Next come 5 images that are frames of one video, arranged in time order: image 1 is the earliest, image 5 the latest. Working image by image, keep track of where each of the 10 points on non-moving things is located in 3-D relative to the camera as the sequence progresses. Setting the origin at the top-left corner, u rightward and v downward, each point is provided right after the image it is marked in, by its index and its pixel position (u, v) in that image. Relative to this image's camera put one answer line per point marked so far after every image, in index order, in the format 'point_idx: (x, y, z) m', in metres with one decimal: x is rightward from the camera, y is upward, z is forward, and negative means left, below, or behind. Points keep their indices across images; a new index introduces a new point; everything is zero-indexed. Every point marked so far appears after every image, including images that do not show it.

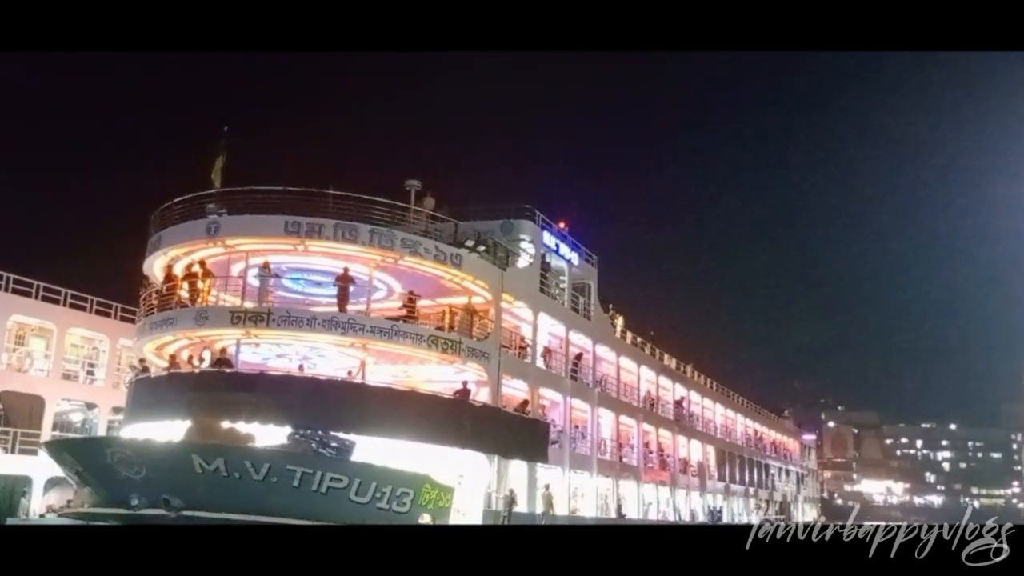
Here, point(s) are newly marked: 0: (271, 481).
0: (-2.2, -2.1, +9.8) m
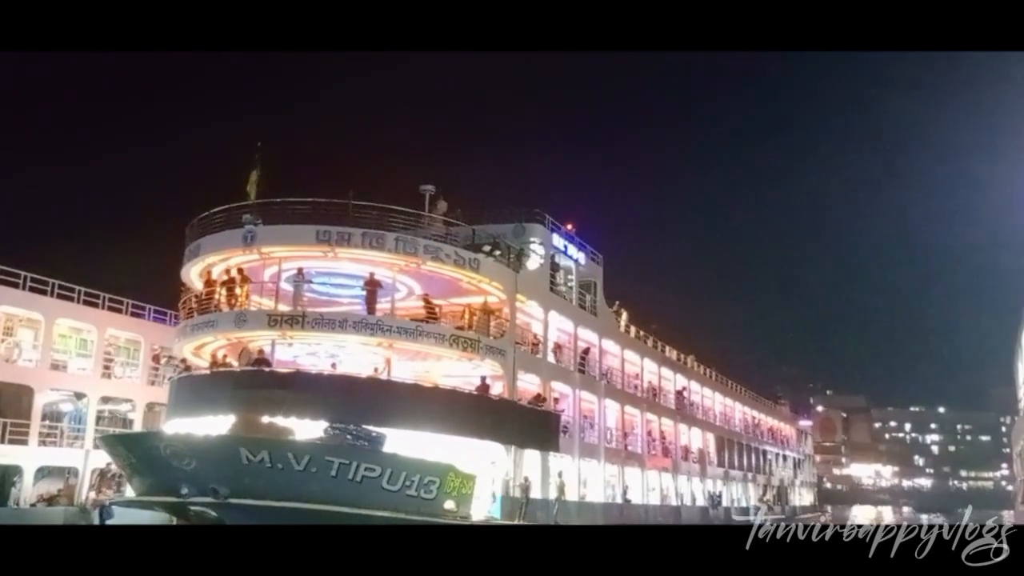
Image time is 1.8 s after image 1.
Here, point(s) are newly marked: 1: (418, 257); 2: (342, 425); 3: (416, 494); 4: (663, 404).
0: (-2.1, -2.1, +10.4) m
1: (-1.0, +0.3, +12.1) m
2: (-1.8, -1.7, +10.9) m
3: (-1.0, -2.5, +11.1) m
4: (+3.4, -2.6, +19.4) m
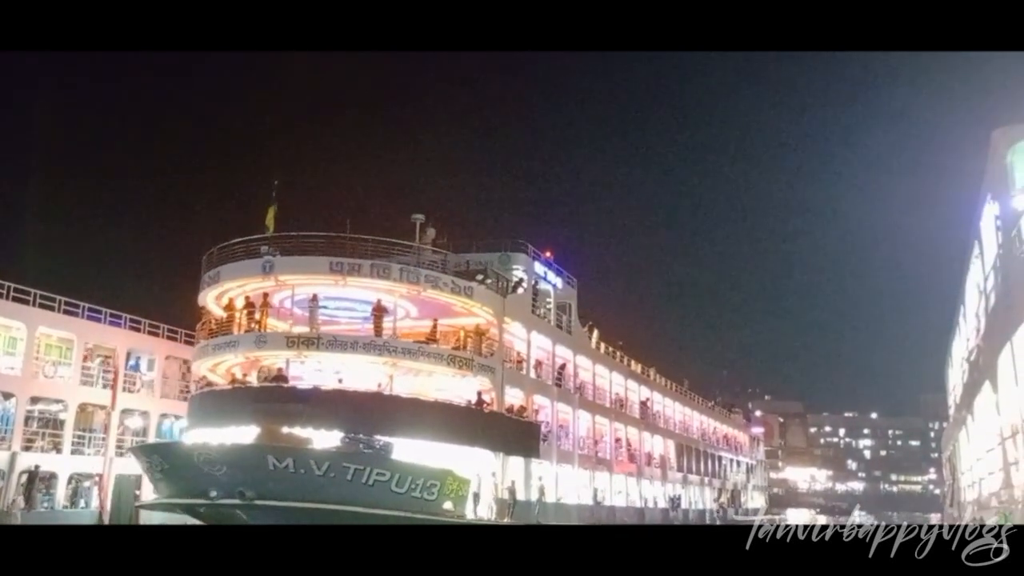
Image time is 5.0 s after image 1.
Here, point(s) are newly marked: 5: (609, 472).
0: (-2.3, -2.4, +11.4) m
1: (-1.3, 0.0, +13.0) m
2: (-2.1, -1.9, +11.9) m
3: (-1.2, -2.8, +12.0) m
4: (+2.7, -2.9, +20.6) m
5: (+2.1, -3.9, +19.1) m
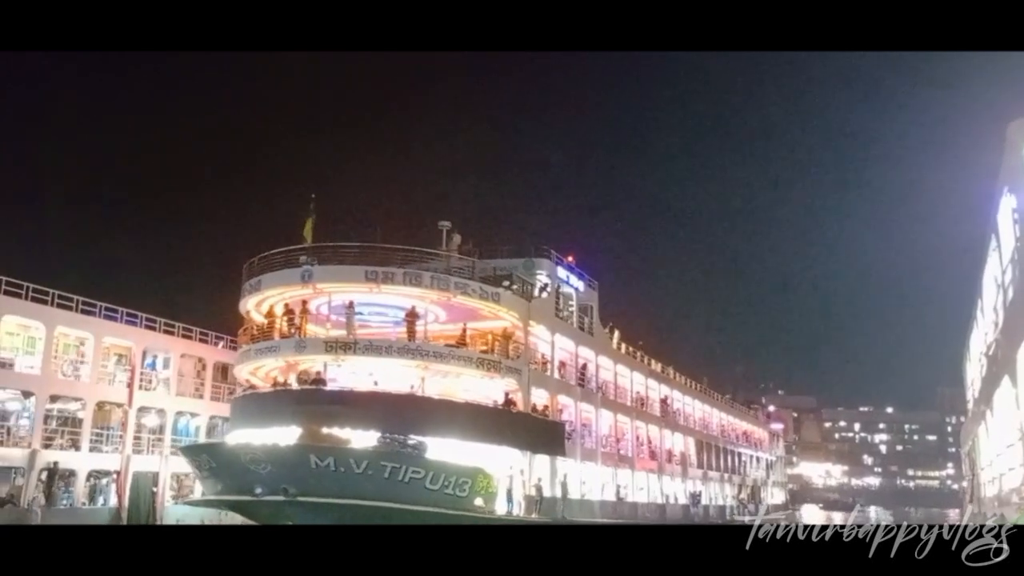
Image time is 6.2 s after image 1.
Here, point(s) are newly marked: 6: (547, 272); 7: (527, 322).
0: (-2.0, -2.5, +11.8) m
1: (-1.0, 0.0, +13.5) m
2: (-1.7, -2.0, +12.3) m
3: (-0.9, -2.9, +12.5) m
4: (+3.2, -2.9, +21.0) m
5: (+2.6, -3.9, +19.5) m
6: (+0.6, +0.4, +16.5) m
7: (+0.2, -0.6, +15.1) m
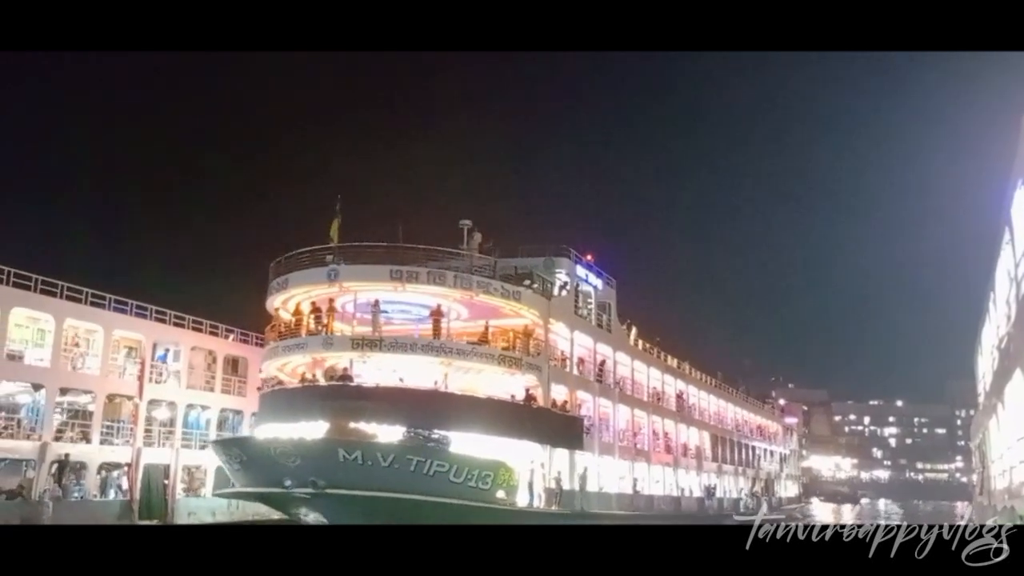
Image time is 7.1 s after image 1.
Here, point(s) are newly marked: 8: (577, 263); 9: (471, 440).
0: (-1.7, -2.4, +12.1) m
1: (-0.7, 0.0, +13.8) m
2: (-1.5, -2.0, +12.6) m
3: (-0.6, -2.8, +12.8) m
4: (+3.6, -2.8, +21.2) m
5: (+3.0, -3.8, +19.7) m
6: (+1.0, +0.4, +16.7) m
7: (+0.5, -0.5, +15.4) m
8: (+1.2, +0.5, +17.2) m
9: (-0.7, -2.2, +13.2) m
